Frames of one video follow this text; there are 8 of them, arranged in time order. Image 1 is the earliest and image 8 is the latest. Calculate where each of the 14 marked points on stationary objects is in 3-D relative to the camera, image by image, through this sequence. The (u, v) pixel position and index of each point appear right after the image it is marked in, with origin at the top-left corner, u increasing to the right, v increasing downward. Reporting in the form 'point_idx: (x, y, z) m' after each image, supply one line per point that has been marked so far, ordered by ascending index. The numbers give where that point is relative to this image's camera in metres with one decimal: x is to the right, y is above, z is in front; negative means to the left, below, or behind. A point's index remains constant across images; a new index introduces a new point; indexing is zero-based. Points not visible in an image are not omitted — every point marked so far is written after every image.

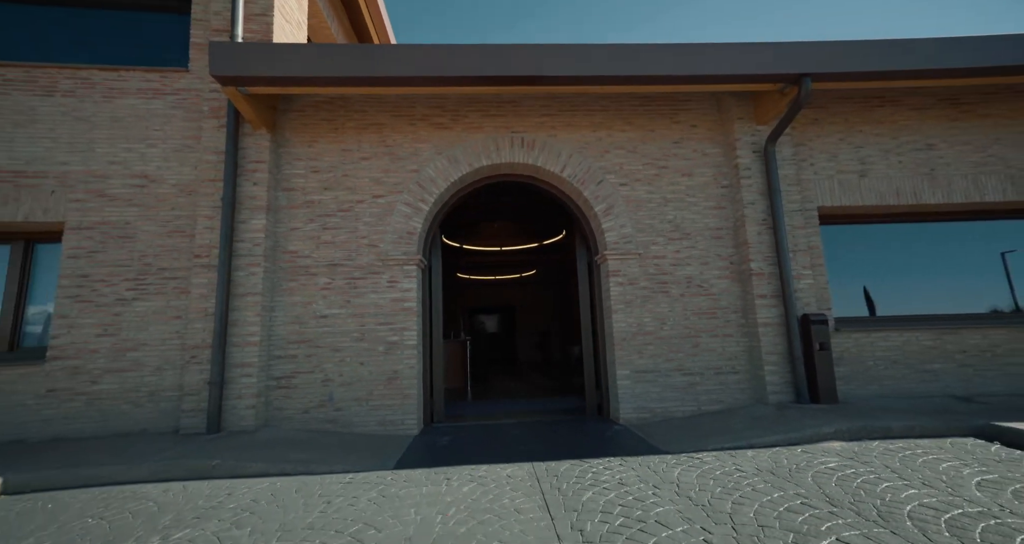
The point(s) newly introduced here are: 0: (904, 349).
0: (+4.9, -0.9, +5.5) m
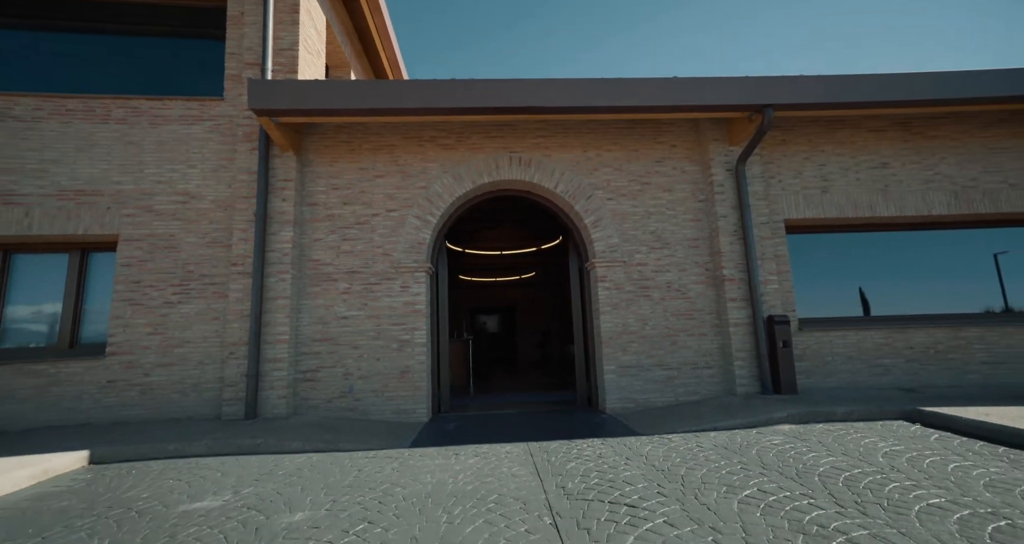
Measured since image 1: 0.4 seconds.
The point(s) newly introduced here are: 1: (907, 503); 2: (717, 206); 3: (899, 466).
0: (+4.8, -1.0, +6.2) m
1: (+2.4, -1.4, +2.7) m
2: (+3.0, +1.0, +6.5) m
3: (+2.9, -1.5, +3.4) m
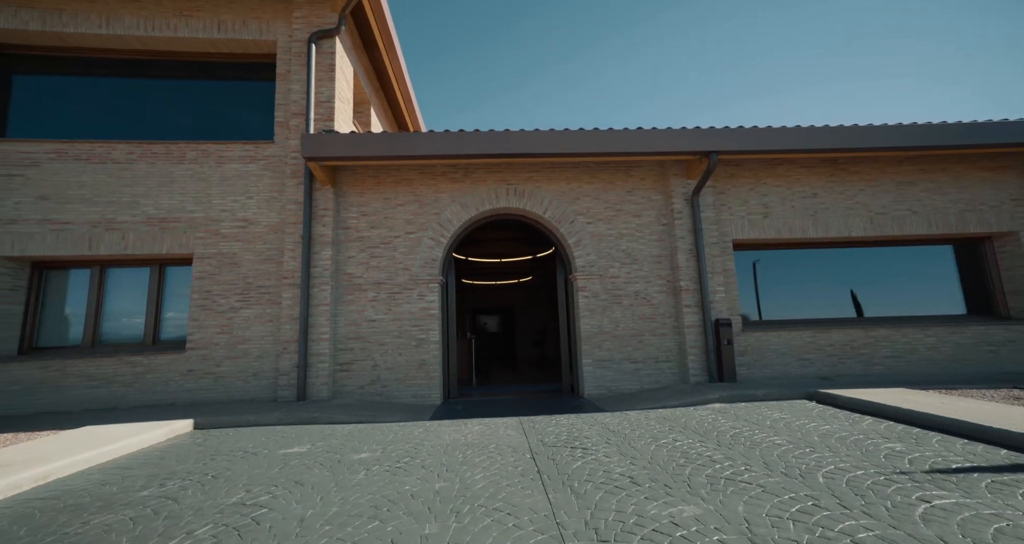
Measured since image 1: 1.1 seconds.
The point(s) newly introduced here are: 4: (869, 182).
0: (+4.8, -1.2, +7.7) m
1: (+2.3, -1.6, +4.2) m
2: (+2.9, +0.7, +7.9) m
3: (+2.9, -1.7, +4.8) m
4: (+6.5, +1.6, +8.1) m
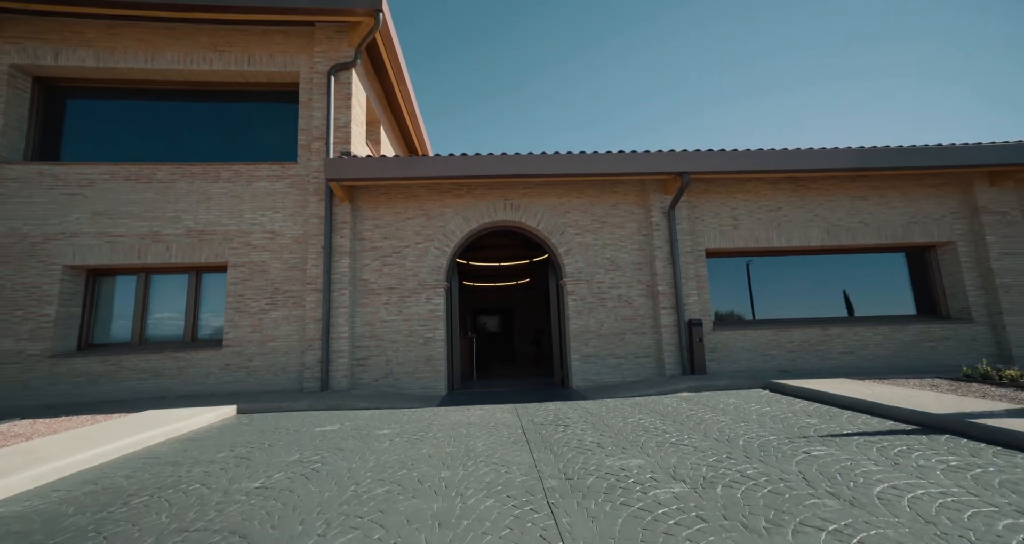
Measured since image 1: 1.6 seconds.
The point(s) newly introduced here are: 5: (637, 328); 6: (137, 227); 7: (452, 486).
0: (+4.7, -1.3, +8.7) m
1: (+2.3, -1.7, +5.2) m
2: (+2.9, +0.6, +8.9) m
3: (+2.8, -1.8, +5.8) m
4: (+6.4, +1.5, +9.1) m
5: (+2.5, -1.1, +8.8) m
6: (-6.8, +0.8, +8.2) m
7: (-0.5, -1.7, +3.5) m
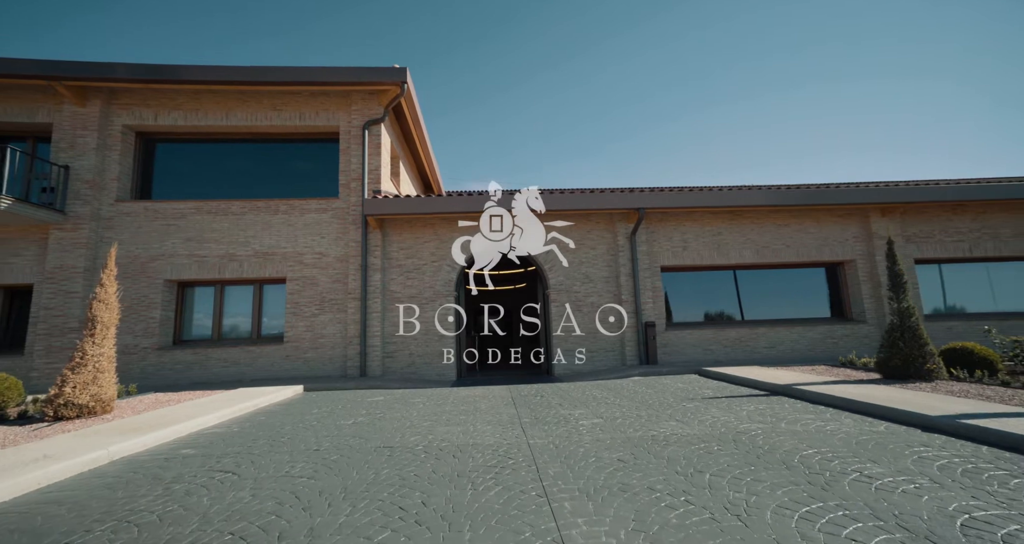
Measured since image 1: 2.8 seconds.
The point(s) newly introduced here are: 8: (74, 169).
0: (+4.6, -1.6, +11.1) m
1: (+2.2, -2.0, +7.6) m
2: (+2.7, +0.3, +11.4) m
3: (+2.7, -2.1, +8.3) m
4: (+6.3, +1.2, +11.5) m
5: (+2.3, -1.4, +11.2) m
6: (-7.0, +0.5, +10.6) m
7: (-0.6, -2.0, +5.9) m
8: (-9.8, +2.3, +10.1) m
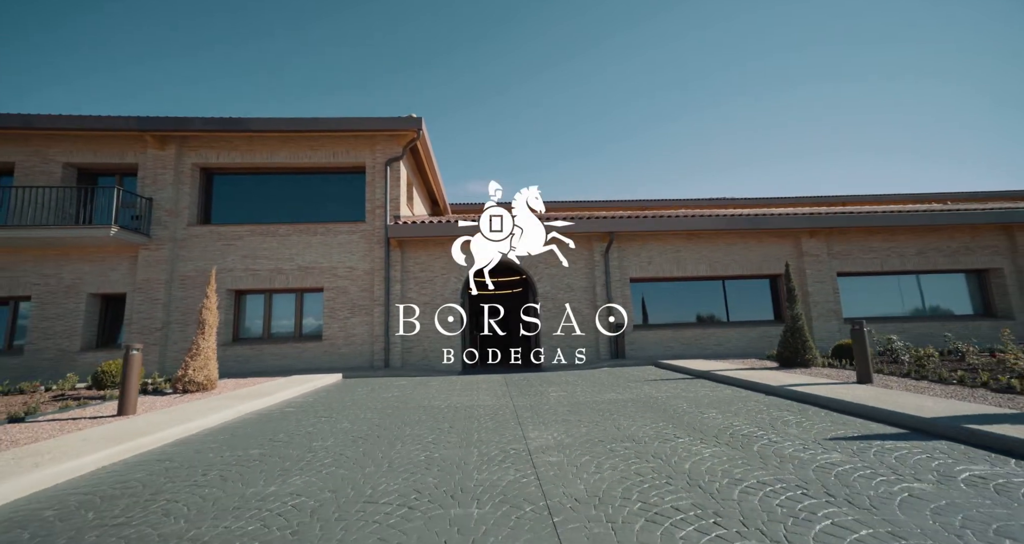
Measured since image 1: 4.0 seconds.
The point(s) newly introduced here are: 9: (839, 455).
0: (+4.4, -2.0, +13.6) m
1: (+2.0, -2.4, +10.1) m
2: (+2.6, 0.0, +13.8) m
3: (+2.5, -2.4, +10.7) m
4: (+6.1, +0.9, +14.0) m
5: (+2.2, -1.7, +13.7) m
6: (-7.1, +0.2, +13.0) m
7: (-0.7, -2.3, +8.3) m
8: (-10.0, +2.0, +12.6) m
9: (+2.8, -1.5, +3.8) m
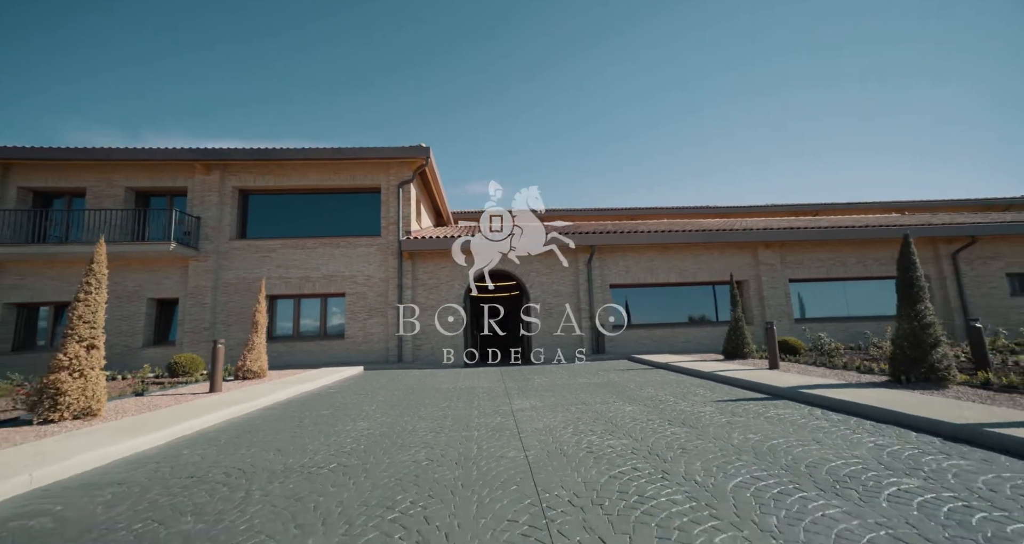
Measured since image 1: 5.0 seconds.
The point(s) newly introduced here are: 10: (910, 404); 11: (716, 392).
0: (+4.3, -2.2, +15.7) m
1: (+1.9, -2.6, +12.2) m
2: (+2.4, -0.3, +15.9) m
3: (+2.4, -2.7, +12.8) m
4: (+6.0, +0.6, +16.1) m
5: (+2.0, -2.0, +15.8) m
6: (-7.3, 0.0, +15.1) m
7: (-0.9, -2.5, +10.4) m
8: (-10.1, +1.7, +14.7) m
9: (+2.6, -1.8, +5.9) m
10: (+4.8, -1.6, +5.4) m
11: (+3.2, -1.9, +7.1) m
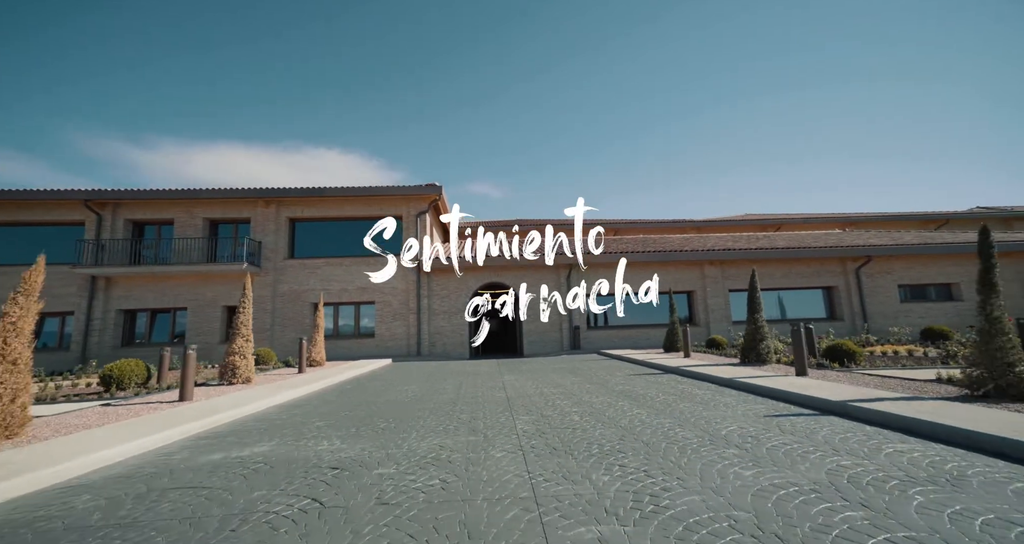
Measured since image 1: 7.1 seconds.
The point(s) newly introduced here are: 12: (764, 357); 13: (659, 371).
0: (+4.1, -2.7, +19.5) m
1: (+1.7, -3.1, +16.0) m
2: (+2.2, -0.8, +19.7) m
3: (+2.2, -3.2, +16.6) m
4: (+5.8, +0.1, +19.9) m
5: (+1.8, -2.5, +19.6) m
6: (-7.5, -0.6, +19.0) m
7: (-1.1, -3.1, +14.3) m
8: (-10.3, +1.2, +18.5) m
9: (+2.4, -2.3, +9.8) m
10: (+4.6, -2.1, +9.2) m
11: (+3.0, -2.4, +10.9) m
12: (+5.5, -1.9, +9.9) m
13: (+3.4, -2.3, +10.5) m
